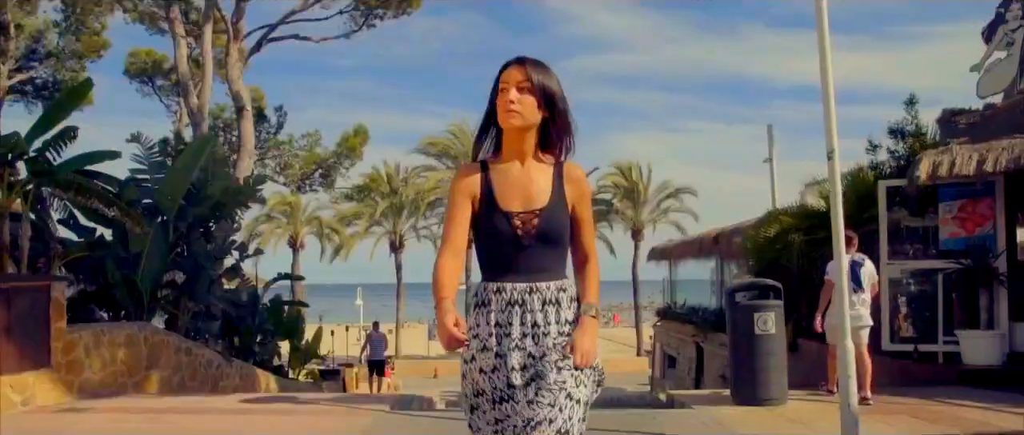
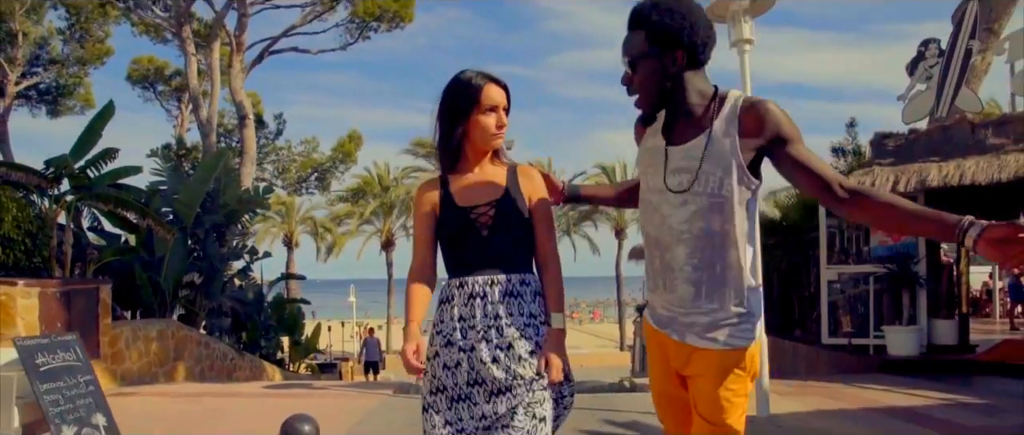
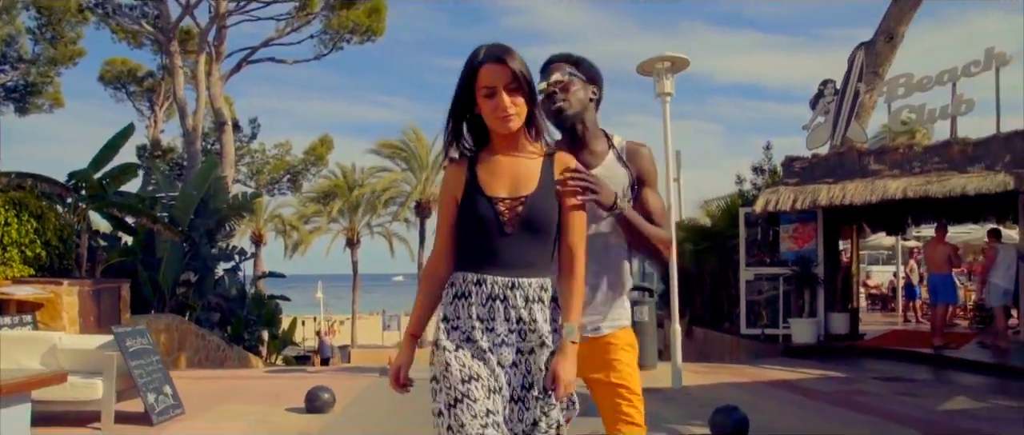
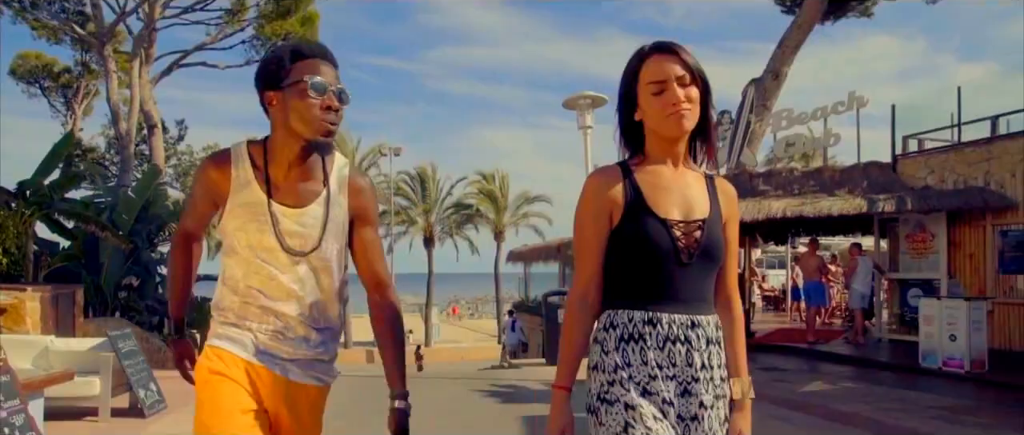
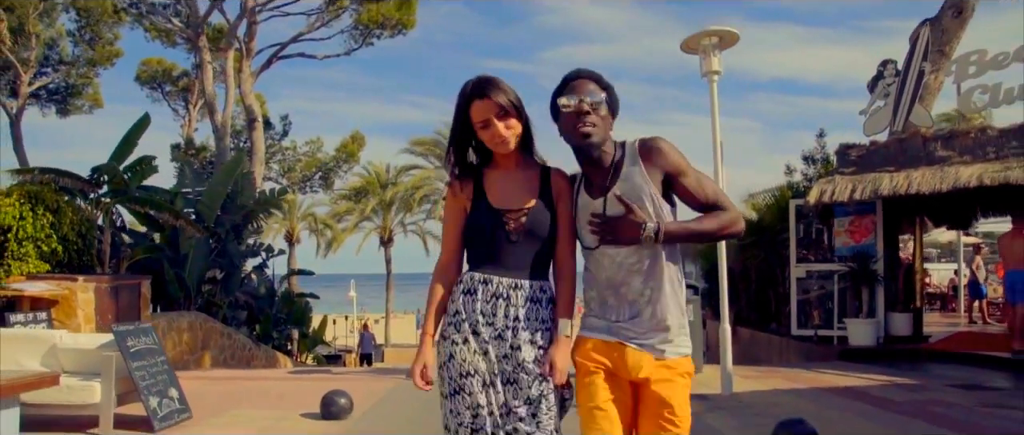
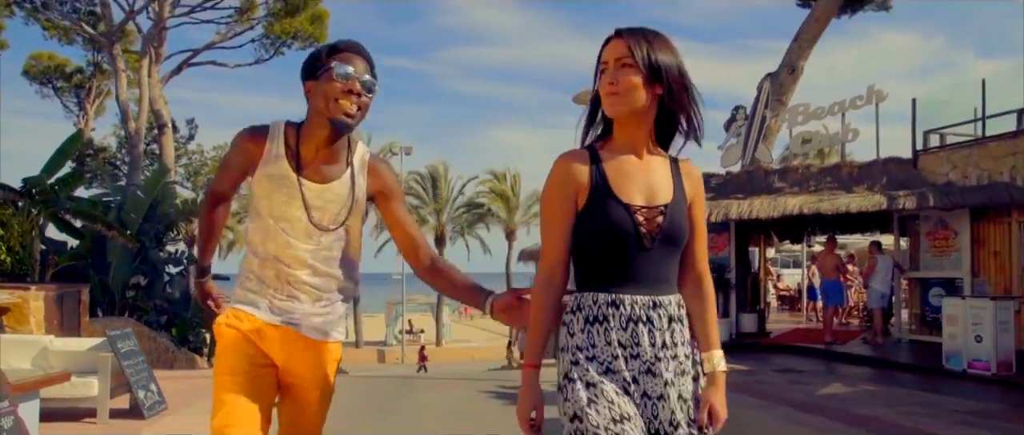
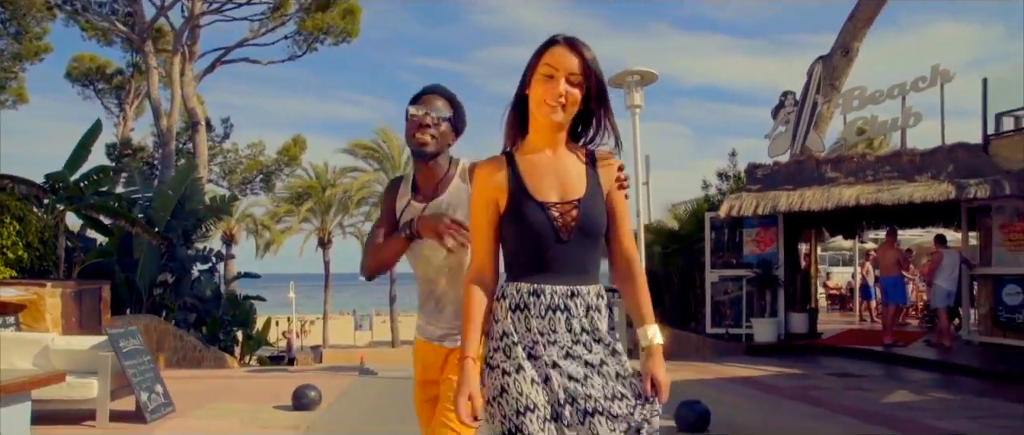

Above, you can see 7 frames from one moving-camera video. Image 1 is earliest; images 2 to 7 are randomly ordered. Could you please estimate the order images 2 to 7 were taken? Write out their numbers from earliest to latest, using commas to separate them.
2, 5, 3, 7, 6, 4
